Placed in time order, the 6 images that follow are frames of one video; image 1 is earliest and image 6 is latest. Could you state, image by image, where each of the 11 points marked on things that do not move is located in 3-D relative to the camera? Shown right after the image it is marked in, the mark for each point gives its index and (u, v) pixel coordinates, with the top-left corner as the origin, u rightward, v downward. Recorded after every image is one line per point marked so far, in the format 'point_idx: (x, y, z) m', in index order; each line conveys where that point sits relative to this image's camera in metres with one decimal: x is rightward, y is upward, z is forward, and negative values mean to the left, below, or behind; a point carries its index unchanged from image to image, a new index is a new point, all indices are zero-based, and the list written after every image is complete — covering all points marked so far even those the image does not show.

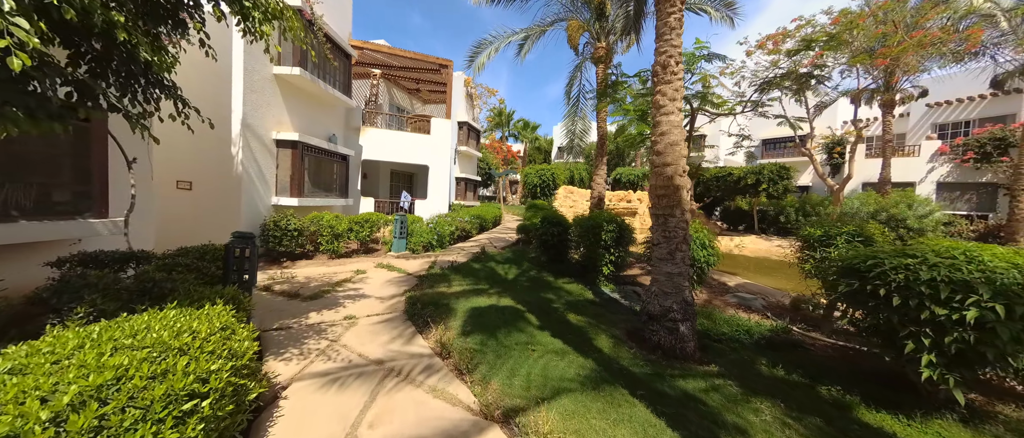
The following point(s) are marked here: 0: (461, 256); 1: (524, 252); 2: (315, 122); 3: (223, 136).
0: (-1.4, -1.0, +8.7) m
1: (+0.4, -1.0, +9.1) m
2: (-6.2, +3.1, +9.9) m
3: (-6.7, +1.9, +7.3) m
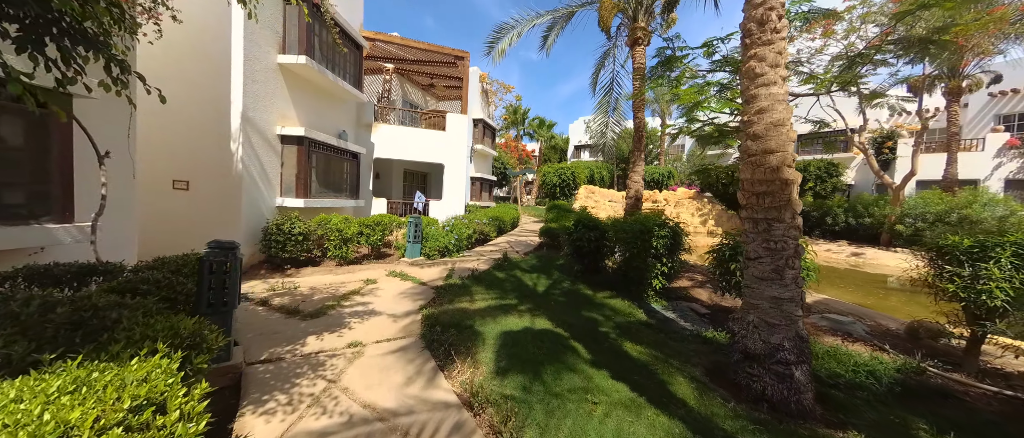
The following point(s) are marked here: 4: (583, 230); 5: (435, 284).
0: (-0.8, -1.1, +7.8) m
1: (+1.0, -1.1, +8.1) m
2: (-5.5, +3.0, +9.2) m
3: (-6.1, +1.9, +6.6) m
4: (+1.5, -0.2, +6.3) m
5: (-1.5, -1.3, +6.3) m
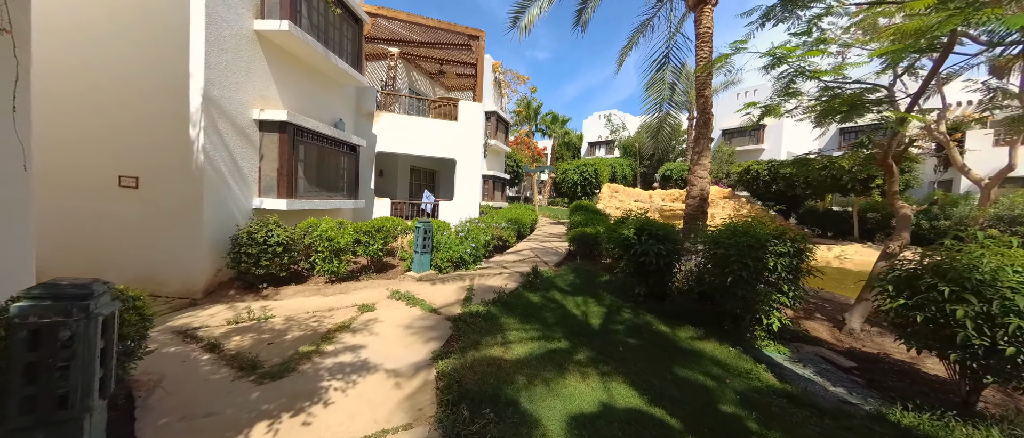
0: (-0.1, -1.2, +6.3) m
1: (+1.7, -1.2, +6.5) m
2: (-4.9, +2.9, +7.7) m
3: (-5.5, +1.8, +5.1) m
4: (+2.1, -0.3, +4.7) m
5: (-0.9, -1.4, +4.7) m
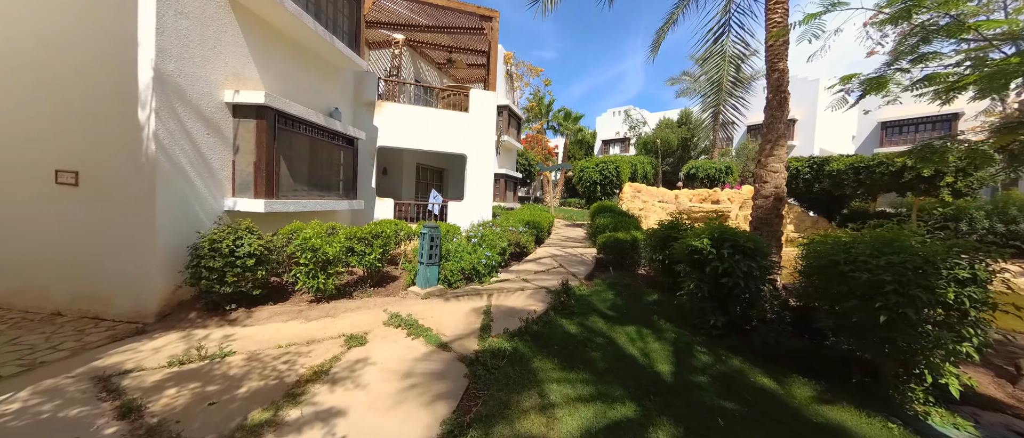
0: (+0.3, -1.3, +5.1) m
1: (+2.1, -1.2, +5.3) m
2: (-4.4, +2.8, +6.7) m
3: (-5.1, +1.7, +4.1) m
4: (+2.5, -0.4, +3.5) m
5: (-0.5, -1.5, +3.6) m
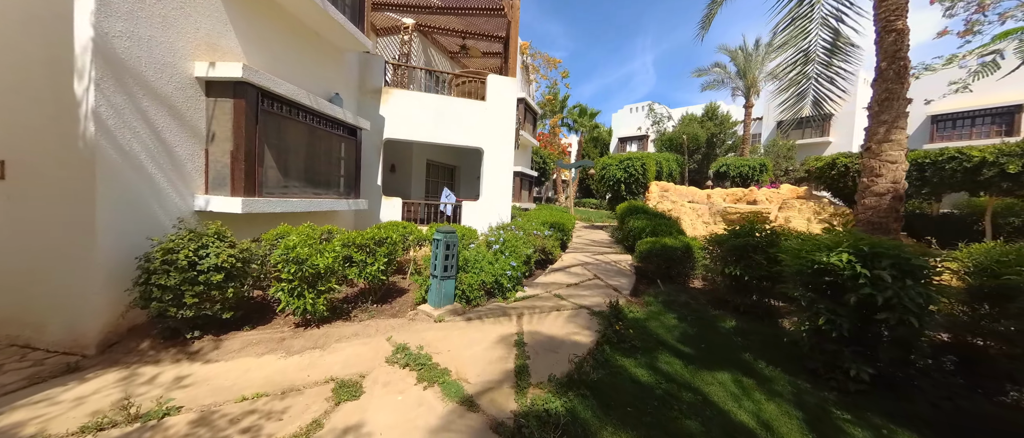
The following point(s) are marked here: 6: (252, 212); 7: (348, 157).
0: (+0.8, -1.3, +4.0) m
1: (+2.6, -1.3, +4.2) m
2: (-3.9, +2.8, +5.7) m
3: (-4.6, +1.7, +3.2) m
4: (+2.9, -0.5, +2.3) m
5: (-0.1, -1.5, +2.5) m
6: (-3.6, +0.1, +4.3) m
7: (-3.4, +1.3, +6.5) m
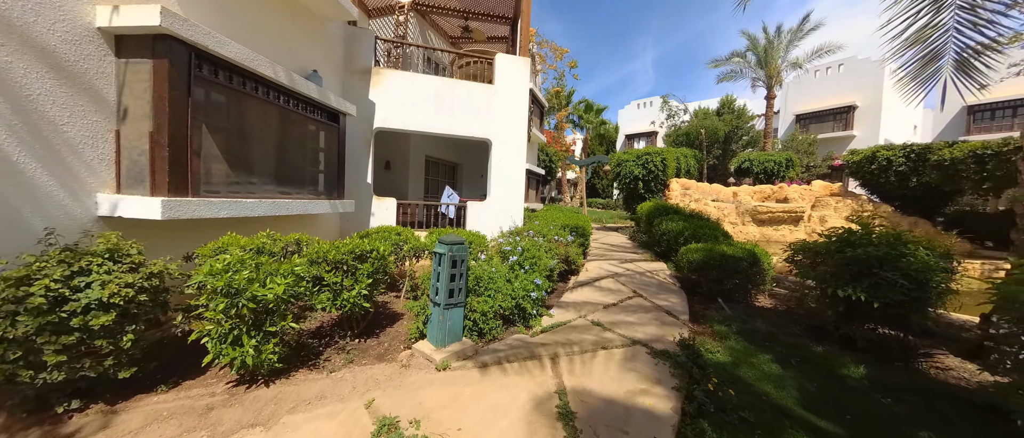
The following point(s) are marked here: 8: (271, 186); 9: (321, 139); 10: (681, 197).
0: (+1.1, -1.4, +2.9) m
1: (+2.9, -1.3, +3.0) m
2: (-3.6, +2.7, +4.6) m
3: (-4.4, +1.6, +2.0) m
4: (+3.2, -0.5, +1.2) m
5: (+0.2, -1.6, +1.4) m
6: (-3.3, 0.0, +3.1) m
7: (-3.1, +1.2, +5.3) m
8: (-3.2, +0.4, +4.3) m
9: (-3.1, +1.3, +5.2) m
10: (+6.8, +0.9, +12.8) m
